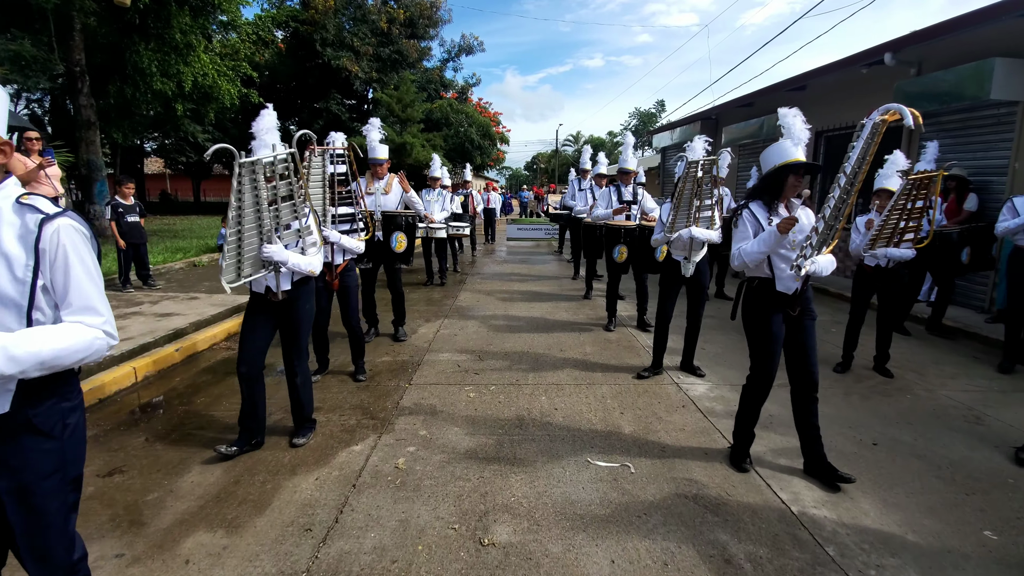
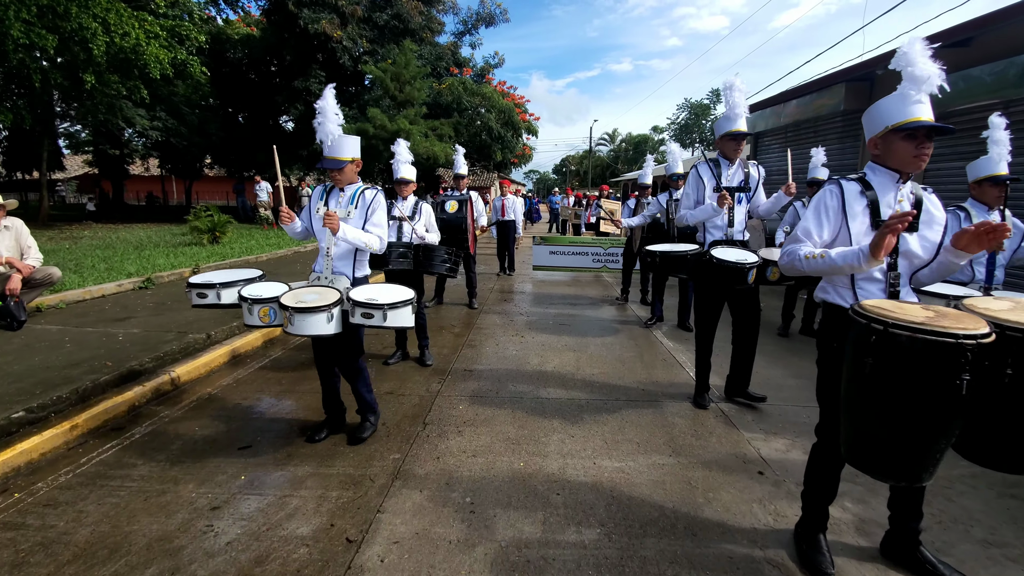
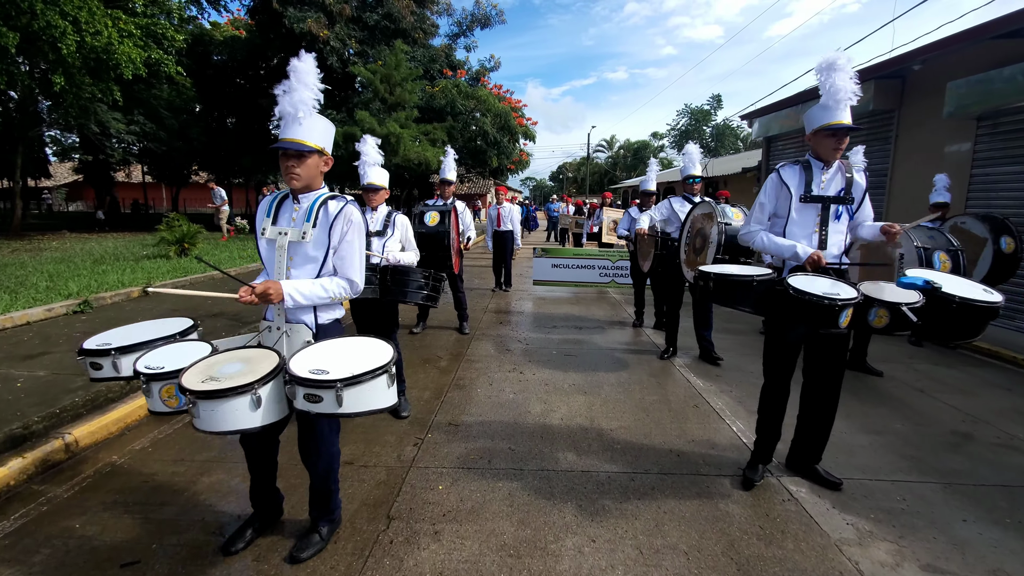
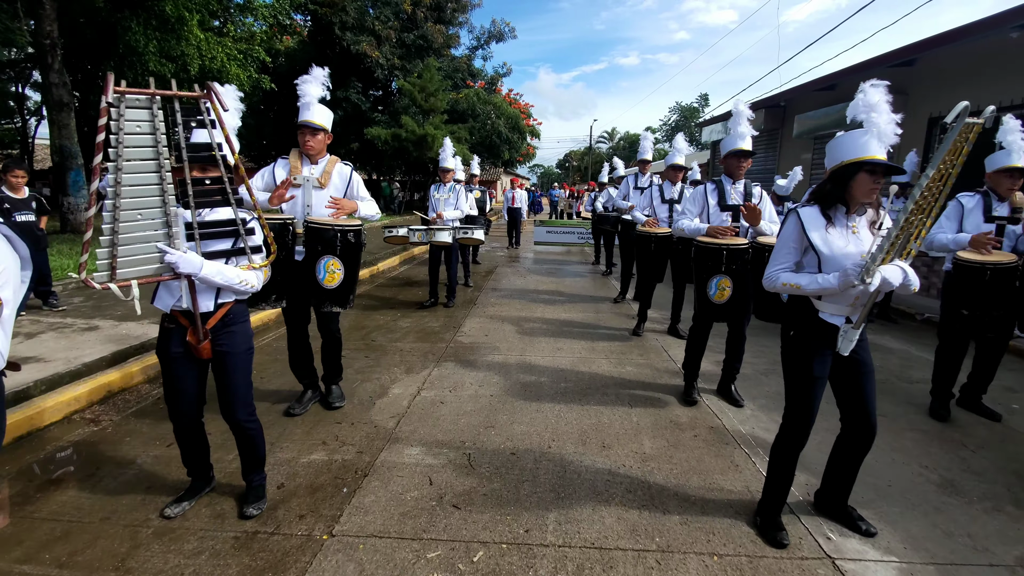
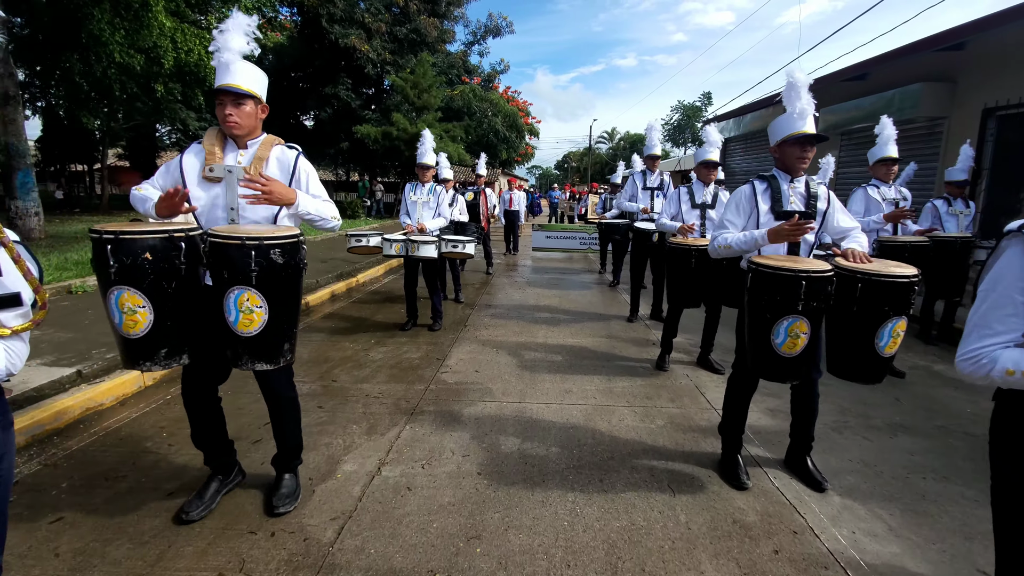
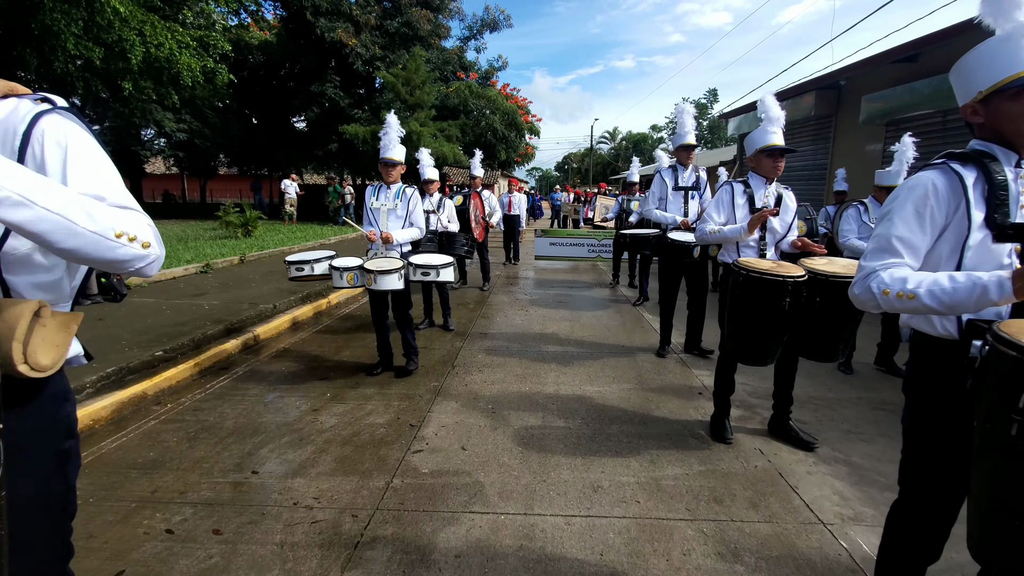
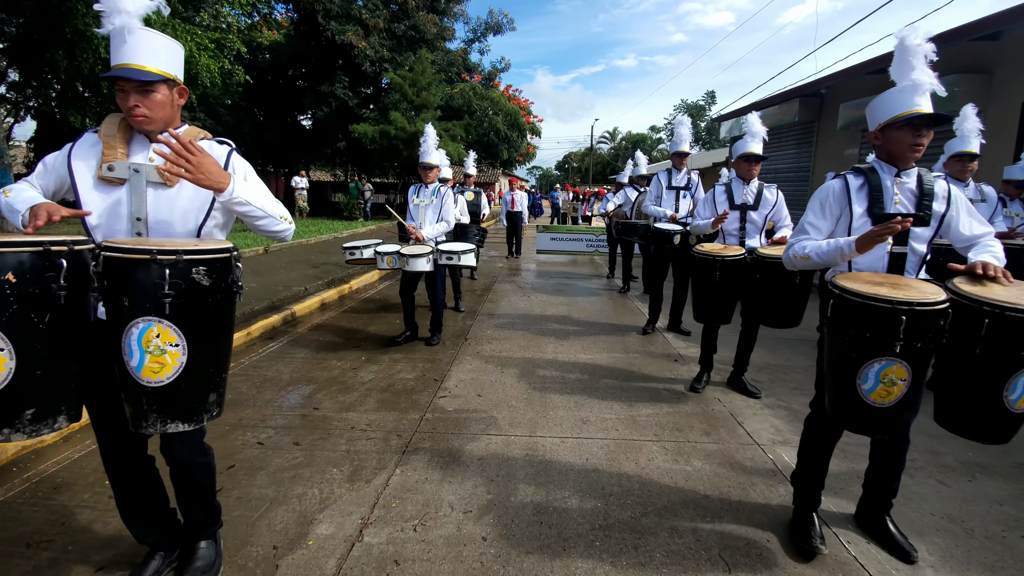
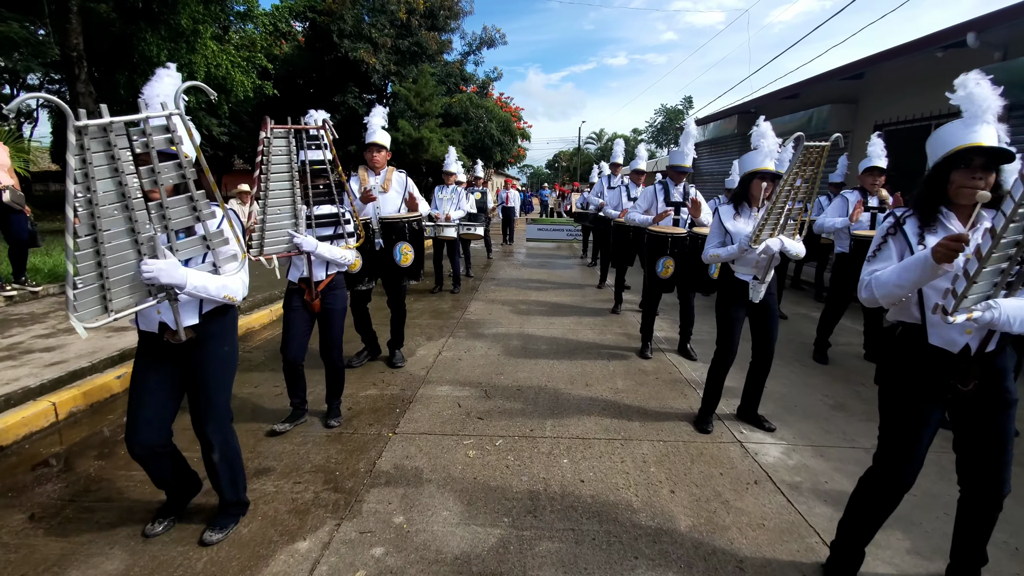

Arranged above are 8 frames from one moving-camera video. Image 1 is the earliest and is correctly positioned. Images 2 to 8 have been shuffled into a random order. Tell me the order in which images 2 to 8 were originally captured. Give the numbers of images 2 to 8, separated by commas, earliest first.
8, 4, 5, 7, 6, 2, 3
